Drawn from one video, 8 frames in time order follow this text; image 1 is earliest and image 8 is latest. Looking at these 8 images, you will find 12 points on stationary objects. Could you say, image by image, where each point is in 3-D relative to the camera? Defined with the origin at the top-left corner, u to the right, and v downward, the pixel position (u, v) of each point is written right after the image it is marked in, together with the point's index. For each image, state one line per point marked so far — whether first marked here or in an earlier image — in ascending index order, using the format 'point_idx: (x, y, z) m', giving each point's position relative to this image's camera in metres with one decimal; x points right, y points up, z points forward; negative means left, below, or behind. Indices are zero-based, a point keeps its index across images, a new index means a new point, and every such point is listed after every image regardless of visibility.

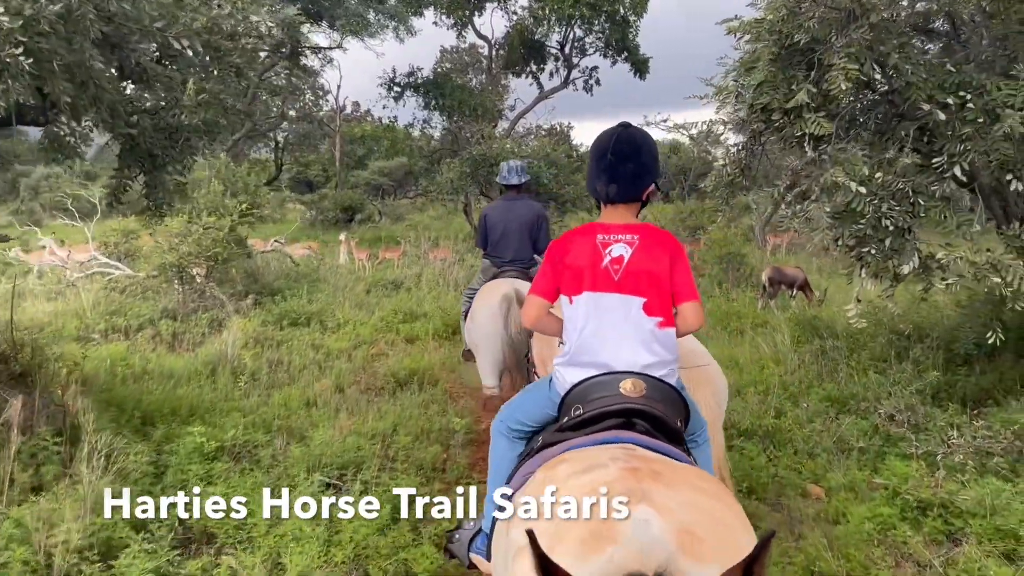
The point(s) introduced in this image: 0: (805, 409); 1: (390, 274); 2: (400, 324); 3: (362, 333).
0: (+2.0, -0.8, +5.9) m
1: (-2.0, +0.2, +14.2) m
2: (-1.3, -0.4, +10.1) m
3: (-1.7, -0.5, +9.5) m
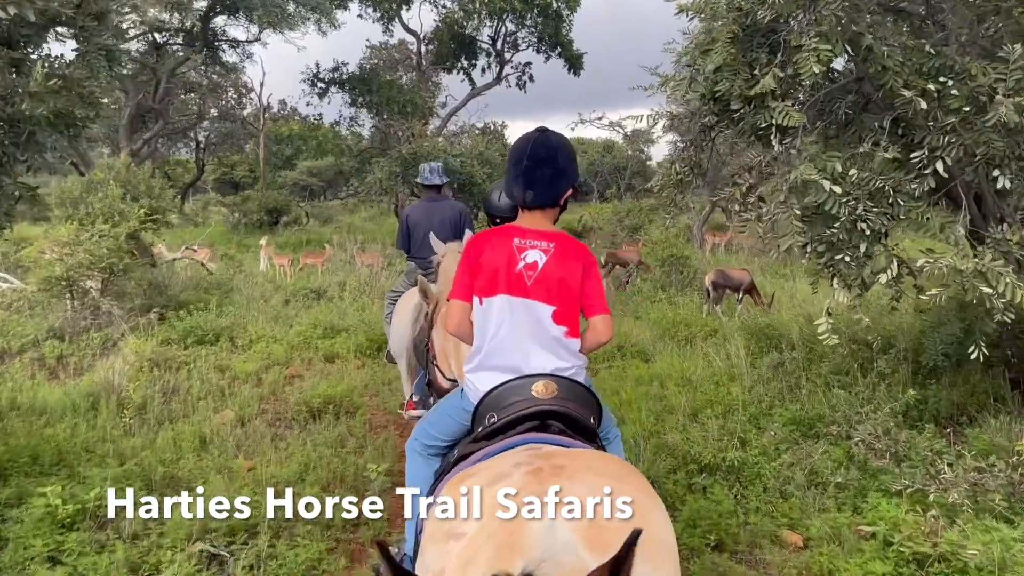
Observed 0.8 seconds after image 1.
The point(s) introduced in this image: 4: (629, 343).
0: (+1.6, -0.9, +5.3) m
1: (-3.1, +0.1, +13.3) m
2: (-2.1, -0.6, +9.1) m
3: (-2.4, -0.7, +8.6) m
4: (+1.1, -0.5, +8.1) m
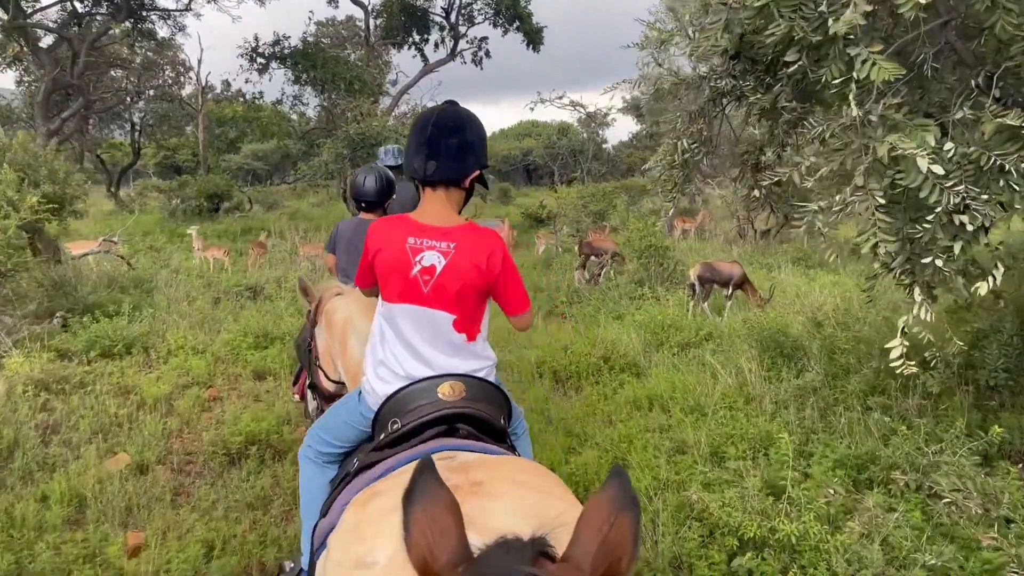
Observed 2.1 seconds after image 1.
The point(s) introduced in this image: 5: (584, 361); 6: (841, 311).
0: (+1.5, -1.0, +4.1) m
1: (-3.6, +0.1, +11.8) m
2: (-2.4, -0.6, +7.8) m
3: (-2.7, -0.7, +7.2) m
4: (+0.8, -0.5, +6.9) m
5: (+0.6, -0.6, +6.6) m
6: (+3.0, -0.2, +7.8) m
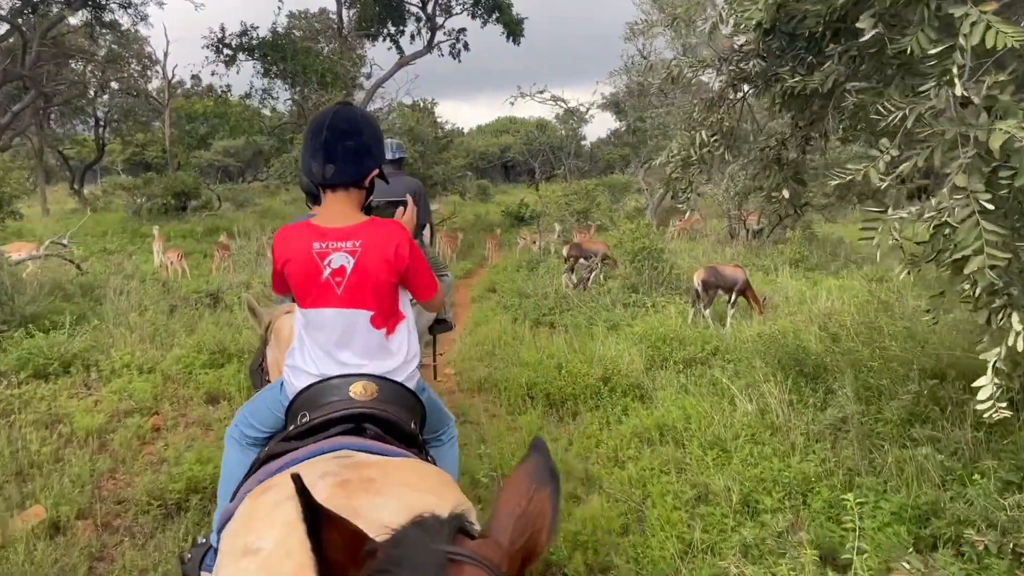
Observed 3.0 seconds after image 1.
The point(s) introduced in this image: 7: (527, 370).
0: (+1.5, -1.1, +3.4) m
1: (-3.8, +0.1, +10.9) m
2: (-2.5, -0.7, +6.9) m
3: (-2.8, -0.8, +6.3) m
4: (+0.7, -0.6, +6.1) m
5: (+0.5, -0.7, +5.9) m
6: (+2.9, -0.3, +7.1) m
7: (+0.1, -0.6, +6.4) m
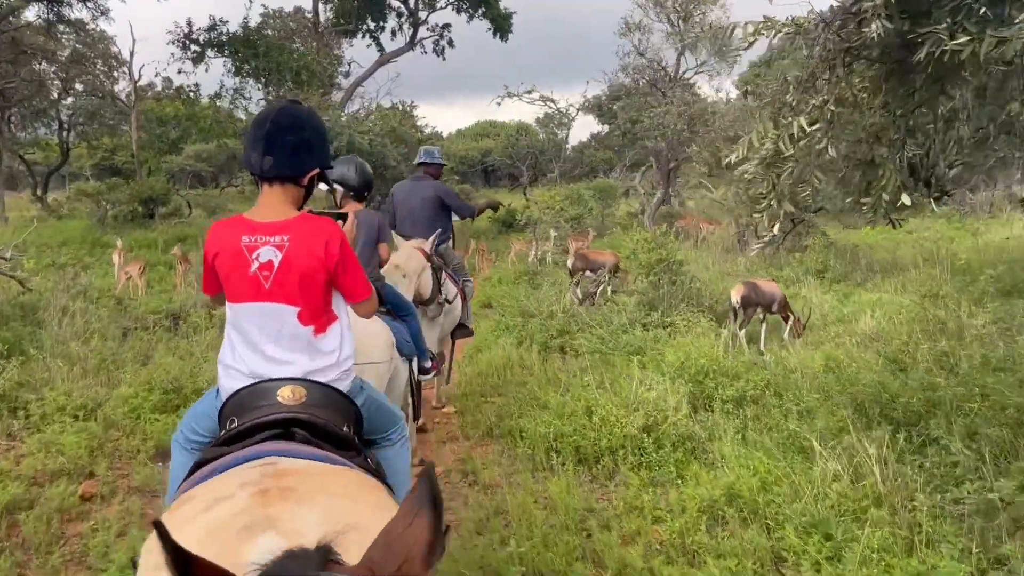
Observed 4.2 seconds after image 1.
0: (+1.6, -1.2, +2.3) m
1: (-3.9, -0.1, +9.7) m
2: (-2.4, -0.9, +5.7) m
3: (-2.7, -1.0, +5.1) m
4: (+0.8, -0.7, +5.0) m
5: (+0.6, -0.8, +4.8) m
6: (+2.9, -0.4, +6.0) m
7: (+0.2, -0.8, +5.3) m
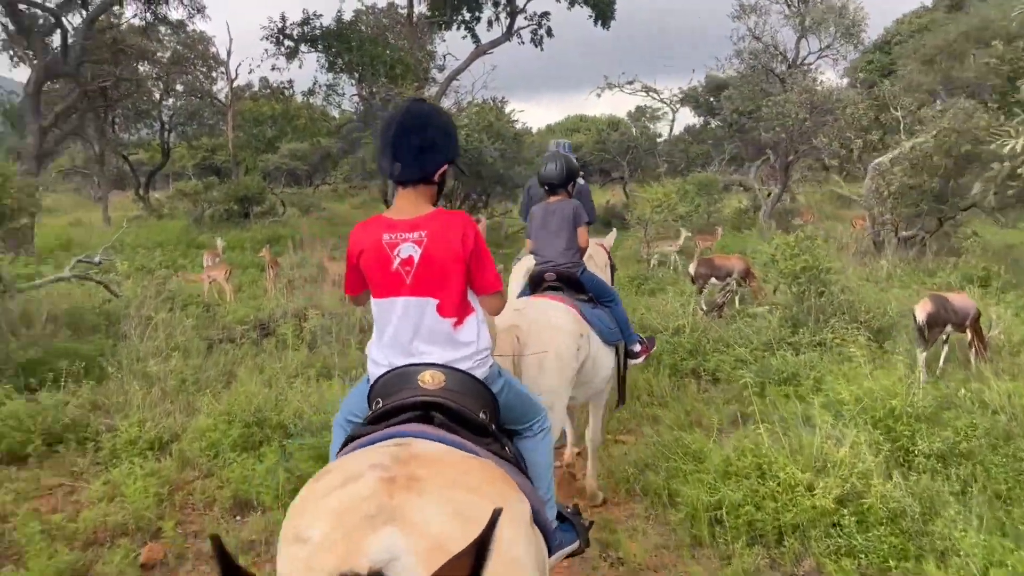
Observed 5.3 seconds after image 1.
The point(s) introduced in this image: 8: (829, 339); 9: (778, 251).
0: (+2.1, -1.3, +1.1) m
1: (-2.6, -0.2, +9.1) m
2: (-1.6, -1.0, +5.0) m
3: (-1.9, -1.1, +4.4) m
4: (+1.5, -0.9, +3.9) m
5: (+1.3, -0.9, +3.7) m
6: (+3.7, -0.6, +4.7) m
7: (+1.0, -0.9, +4.2) m
8: (+2.5, -0.4, +6.6) m
9: (+2.5, +0.4, +8.0) m
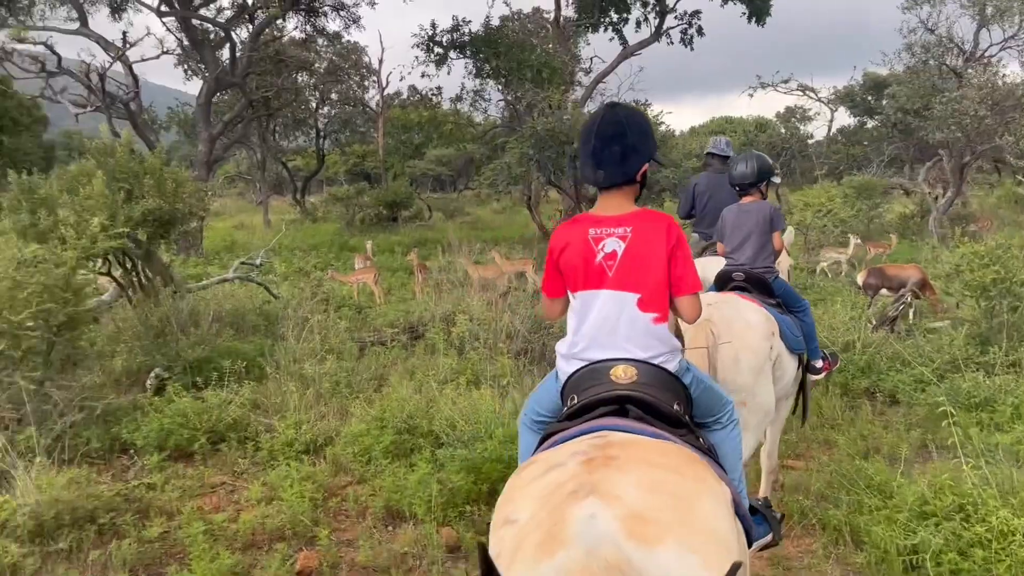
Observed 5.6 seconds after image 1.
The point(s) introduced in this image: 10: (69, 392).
0: (+2.3, -1.4, +0.5) m
1: (-1.1, -0.3, +9.1) m
2: (-0.7, -1.0, +4.9) m
3: (-1.1, -1.1, +4.4) m
4: (+2.2, -0.9, +3.4) m
5: (+2.0, -1.0, +3.2) m
6: (+4.5, -0.7, +3.8) m
7: (+1.7, -1.0, +3.8) m
8: (+3.6, -0.5, +5.9) m
9: (+3.8, +0.2, +7.3) m
10: (-2.7, -0.6, +5.3) m
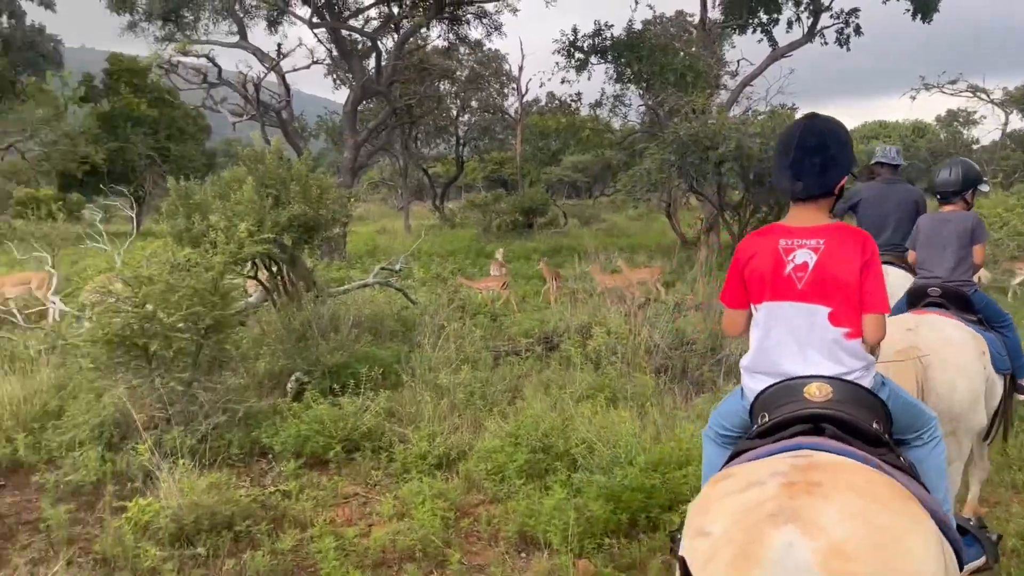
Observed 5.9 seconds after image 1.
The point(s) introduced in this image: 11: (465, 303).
0: (+2.3, -1.5, -0.1) m
1: (+0.4, -0.4, +8.9) m
2: (+0.1, -1.1, +4.7) m
3: (-0.4, -1.1, +4.3) m
4: (+2.7, -1.0, +2.7) m
5: (+2.4, -1.1, +2.6) m
6: (+5.1, -0.8, +2.8) m
7: (+2.3, -1.1, +3.2) m
8: (+4.5, -0.7, +5.0) m
9: (+4.9, +0.1, +6.3) m
10: (-1.9, -0.7, +5.4) m
11: (-0.6, -0.2, +9.8) m
